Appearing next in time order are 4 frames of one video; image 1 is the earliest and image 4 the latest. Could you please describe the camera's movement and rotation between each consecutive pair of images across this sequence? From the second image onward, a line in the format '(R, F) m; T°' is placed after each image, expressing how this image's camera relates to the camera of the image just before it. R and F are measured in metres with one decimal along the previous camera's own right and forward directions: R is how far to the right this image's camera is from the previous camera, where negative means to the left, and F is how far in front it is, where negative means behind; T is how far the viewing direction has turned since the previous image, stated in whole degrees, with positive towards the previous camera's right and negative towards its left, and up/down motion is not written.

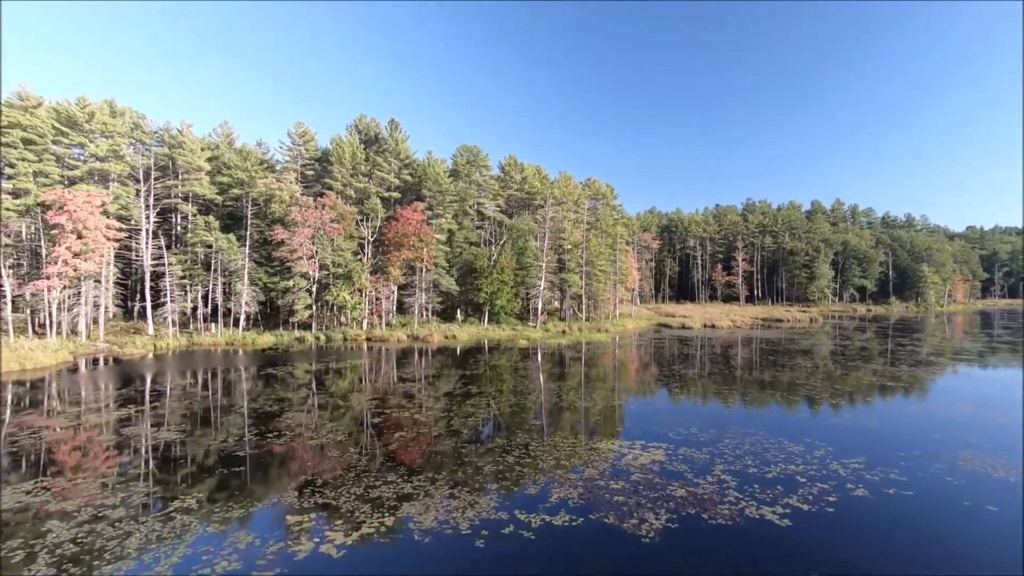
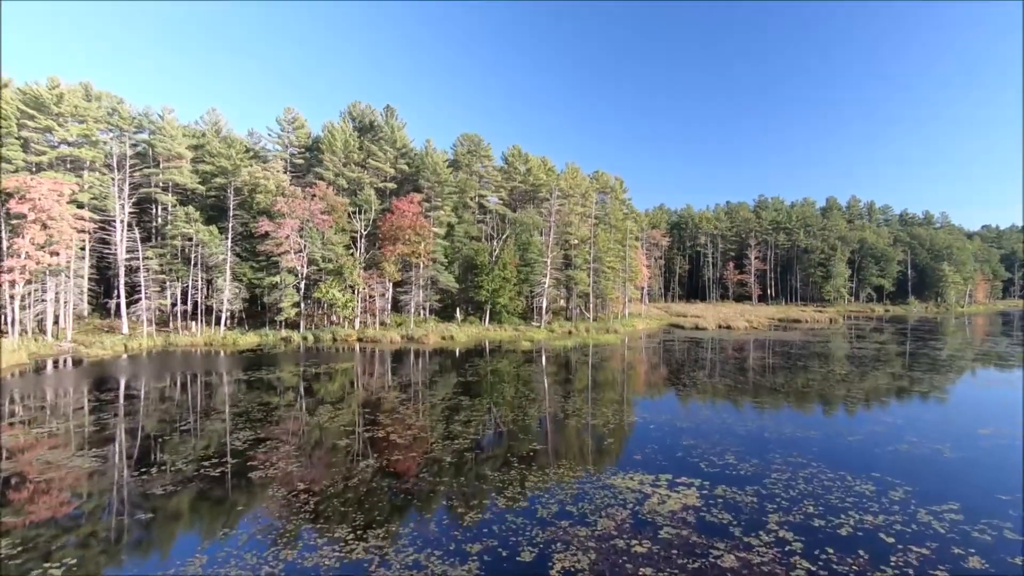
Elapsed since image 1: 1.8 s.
(+0.2, +2.3) m; -1°
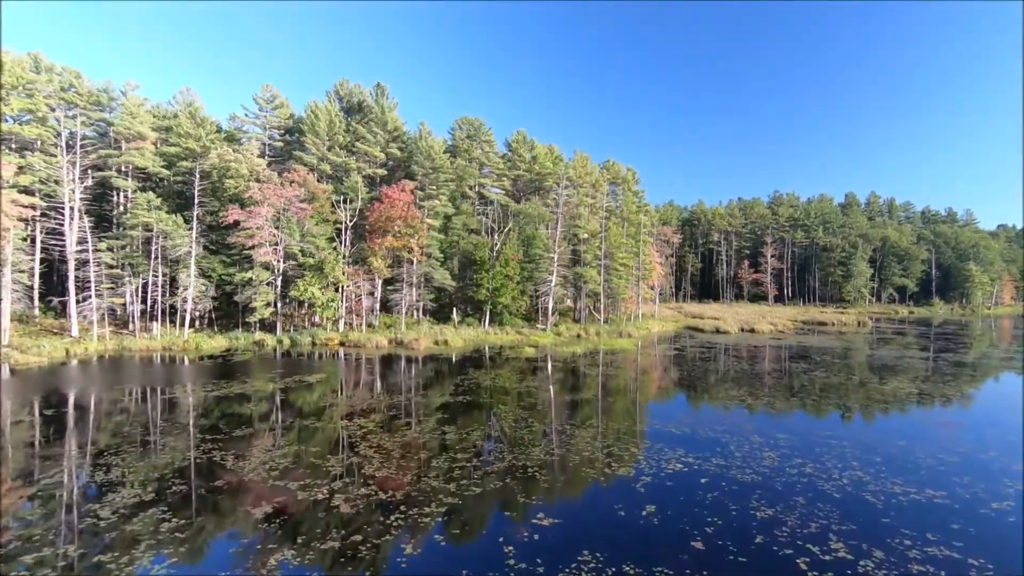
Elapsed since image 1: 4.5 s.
(+0.1, +3.5) m; -1°
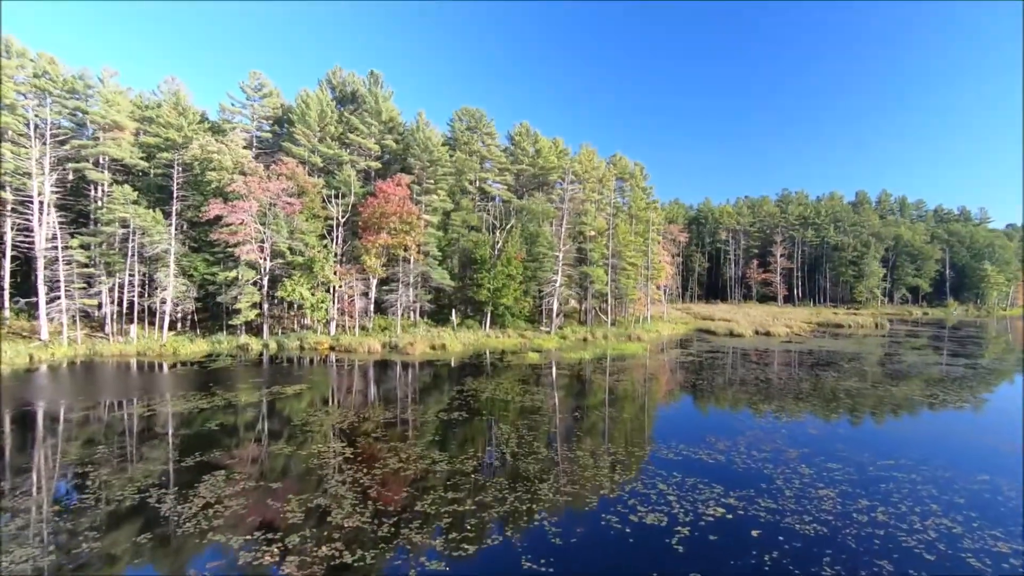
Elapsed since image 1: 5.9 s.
(0.0, +1.8) m; 0°
